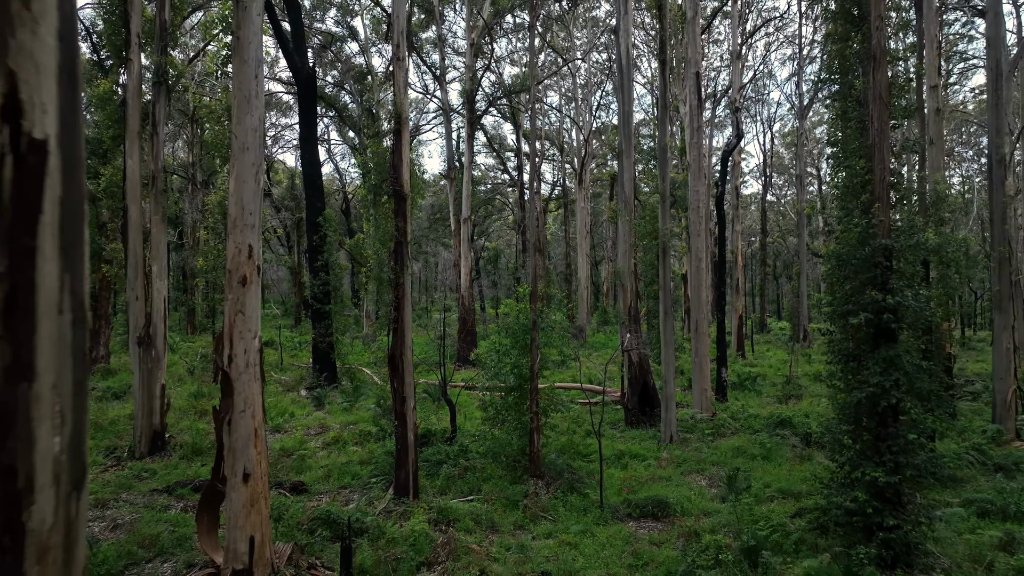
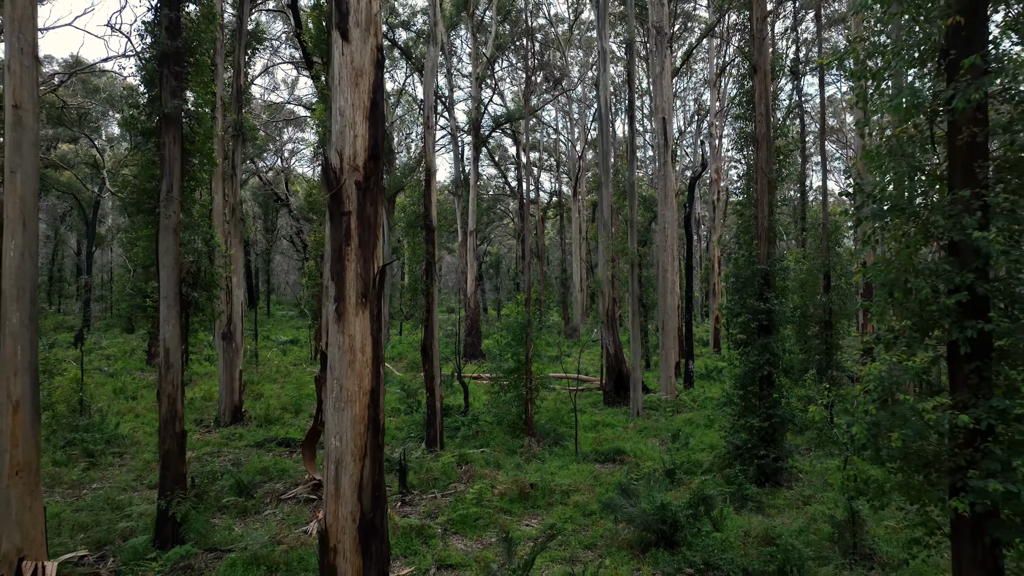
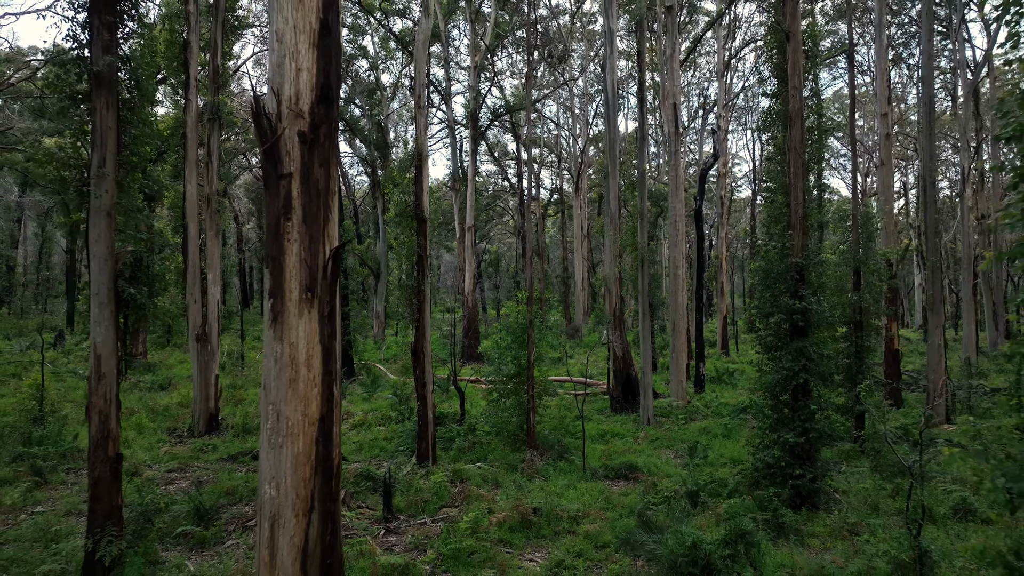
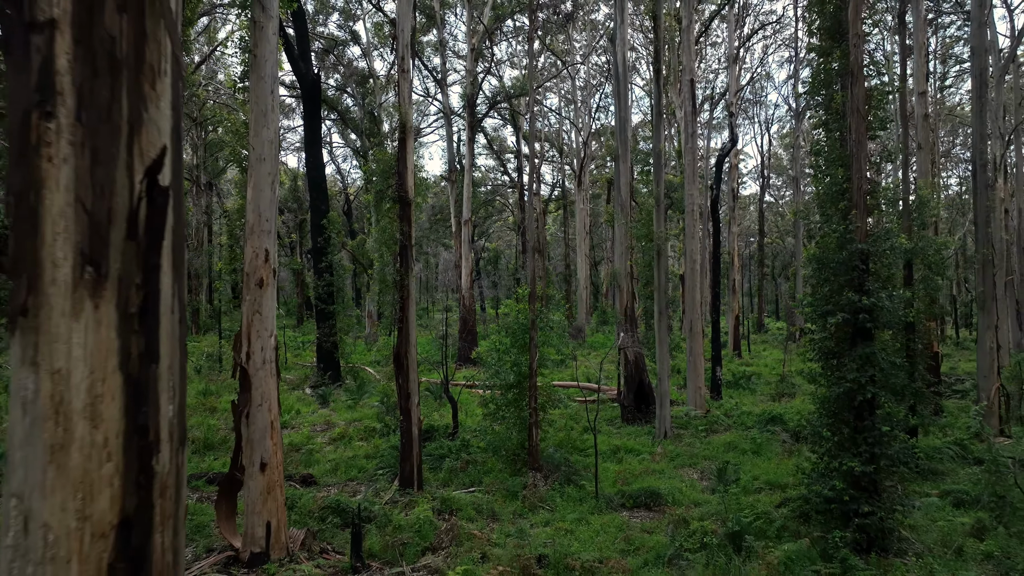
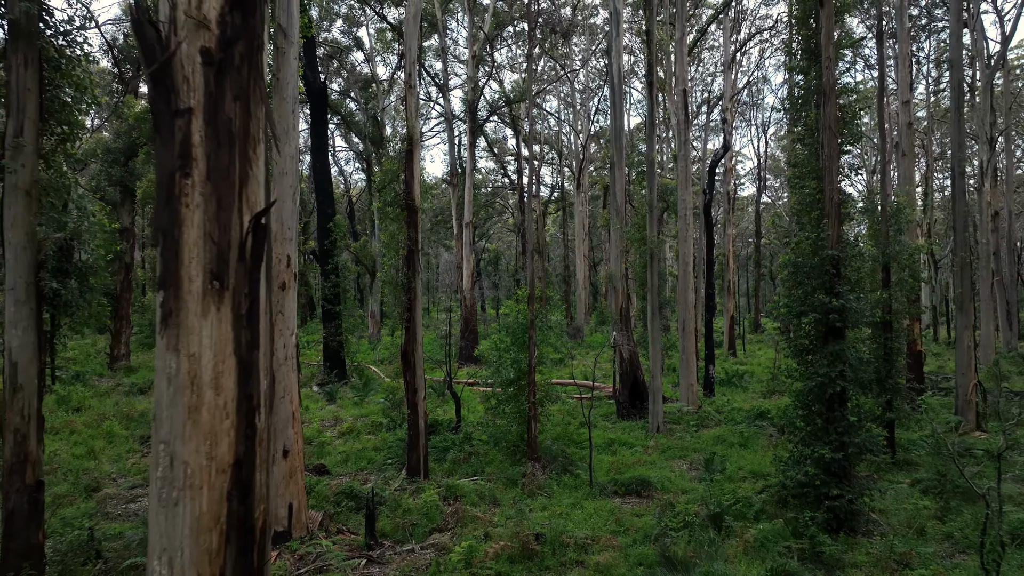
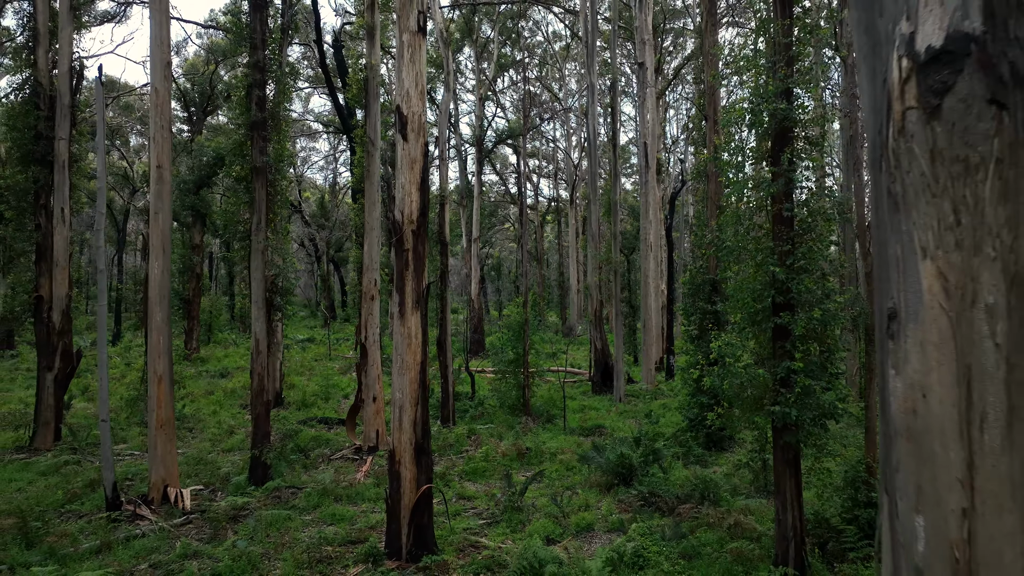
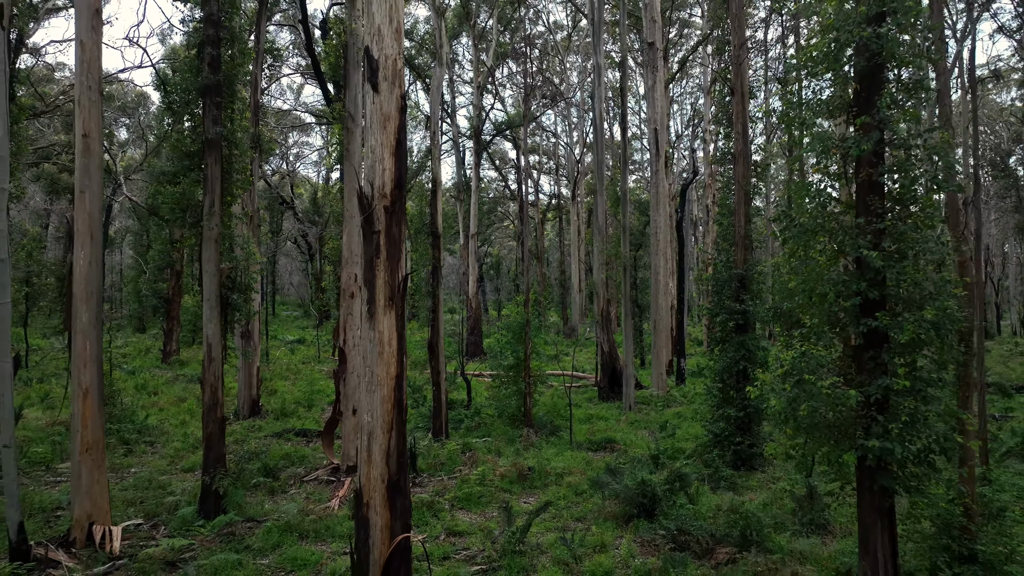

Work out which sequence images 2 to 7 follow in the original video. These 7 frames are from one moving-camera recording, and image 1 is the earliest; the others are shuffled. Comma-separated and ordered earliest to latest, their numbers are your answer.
4, 5, 3, 2, 7, 6
